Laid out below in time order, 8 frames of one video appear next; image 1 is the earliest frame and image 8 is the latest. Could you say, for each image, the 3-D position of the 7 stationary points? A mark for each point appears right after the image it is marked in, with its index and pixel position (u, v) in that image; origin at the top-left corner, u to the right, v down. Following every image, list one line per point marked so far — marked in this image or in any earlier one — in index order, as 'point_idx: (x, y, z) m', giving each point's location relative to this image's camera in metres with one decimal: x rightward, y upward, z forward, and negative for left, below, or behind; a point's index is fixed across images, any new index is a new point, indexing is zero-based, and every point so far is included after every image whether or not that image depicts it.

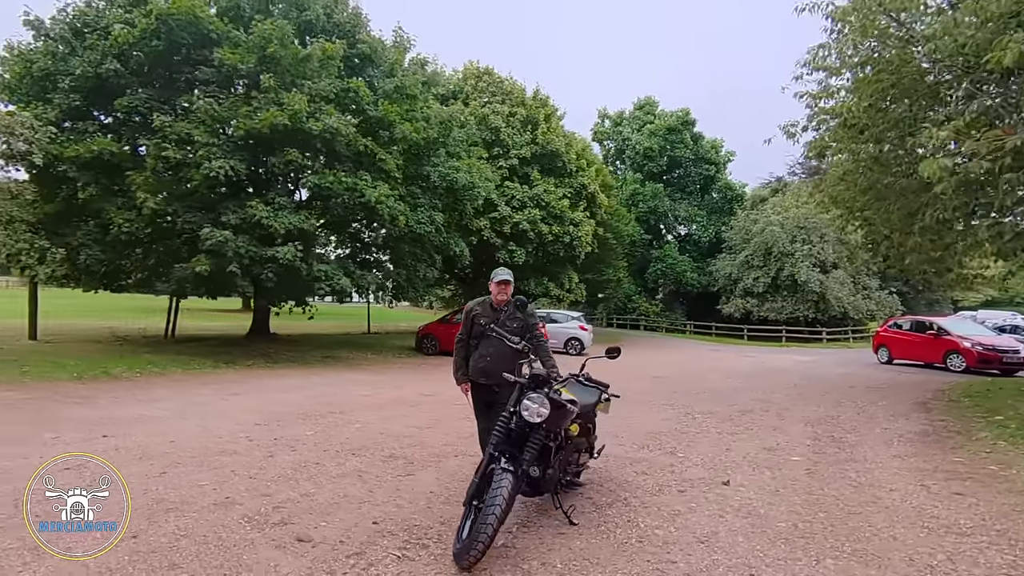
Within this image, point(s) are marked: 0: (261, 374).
0: (-5.4, -1.8, +11.9) m
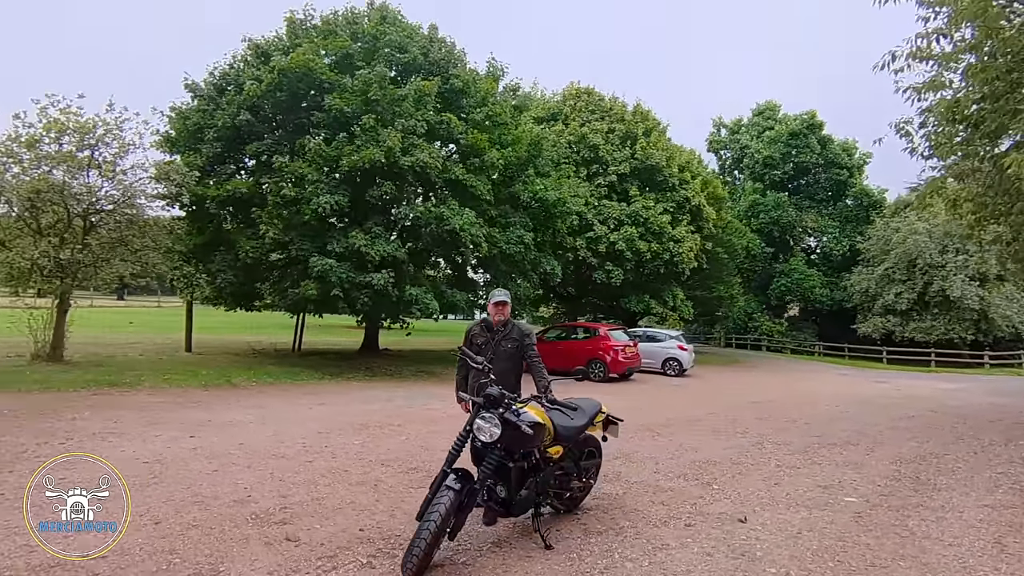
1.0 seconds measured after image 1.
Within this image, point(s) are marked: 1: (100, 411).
0: (-3.6, -2.2, +12.9) m
1: (-6.2, -1.8, +8.4) m
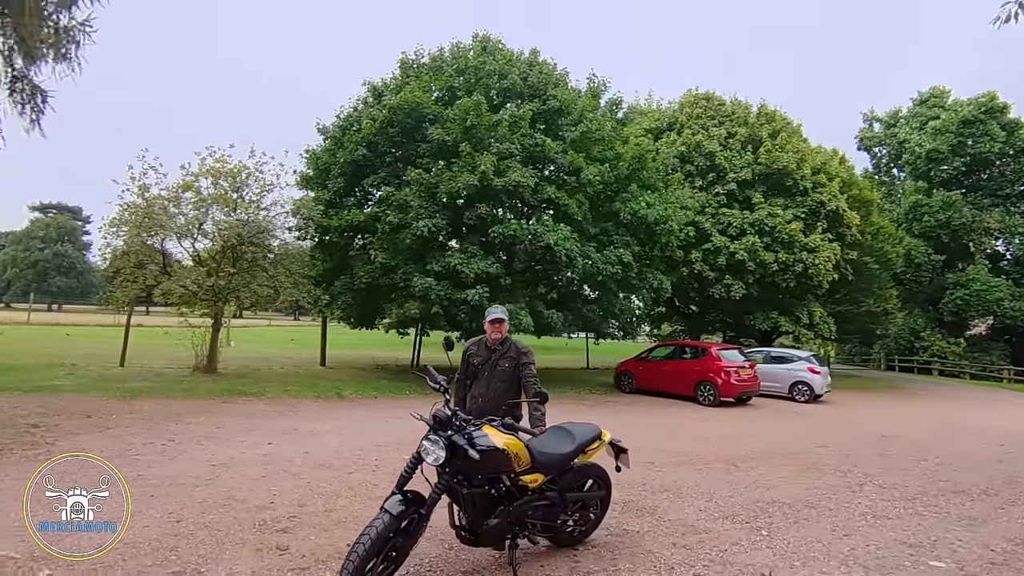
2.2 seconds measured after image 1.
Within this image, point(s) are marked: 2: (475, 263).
0: (-1.5, -2.7, +13.4) m
1: (-5.1, -2.2, +9.6) m
2: (-1.0, +0.7, +14.3) m
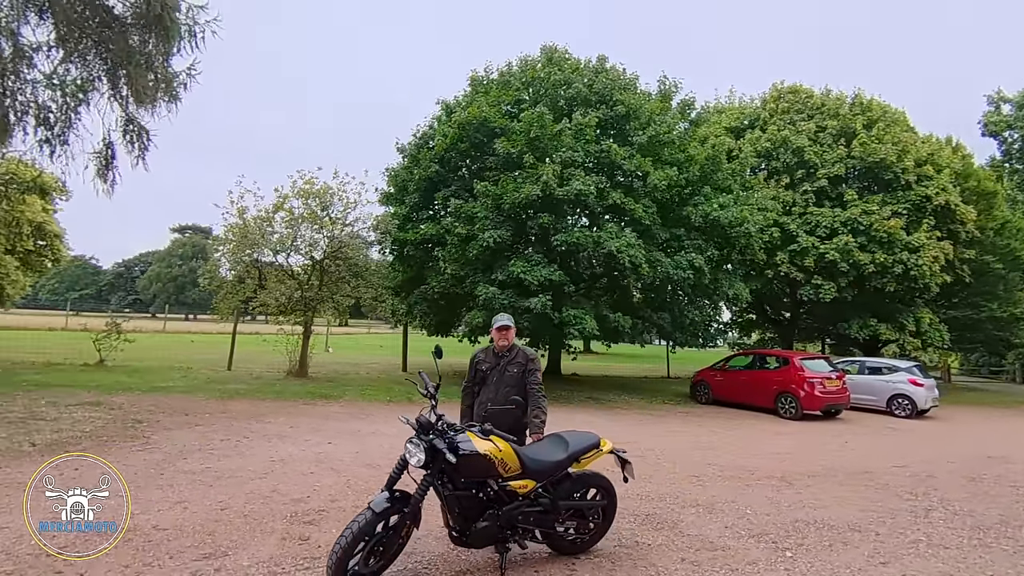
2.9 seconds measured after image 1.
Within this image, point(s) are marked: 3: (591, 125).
0: (0.0, -2.9, +13.6) m
1: (-4.2, -2.4, +10.5) m
2: (+0.7, +0.5, +14.4) m
3: (+2.2, +4.5, +15.5) m
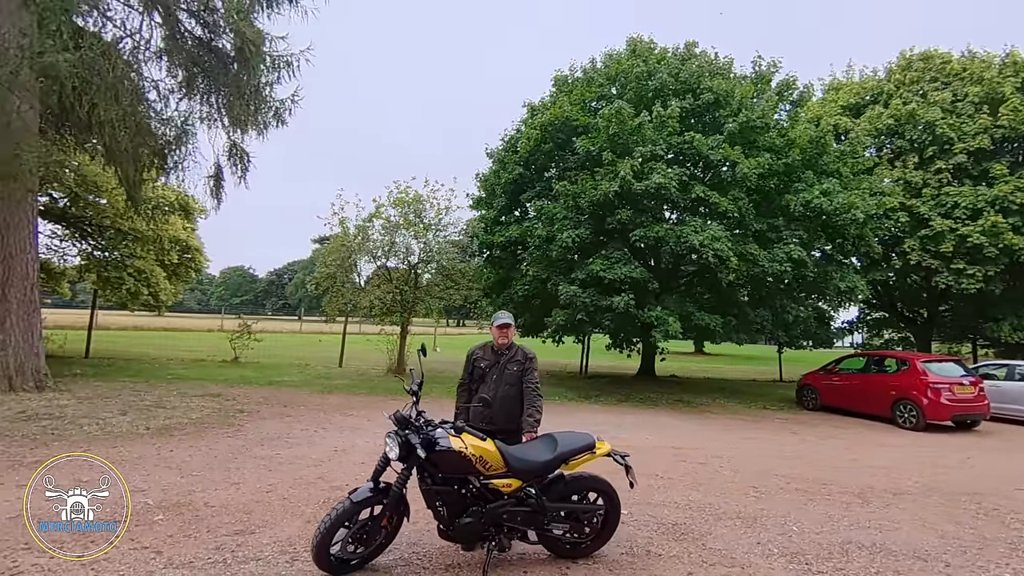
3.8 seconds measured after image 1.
0: (+2.0, -2.9, +13.4) m
1: (-2.8, -2.5, +11.2) m
2: (+2.7, +0.5, +14.1) m
3: (+4.3, +4.6, +14.9) m
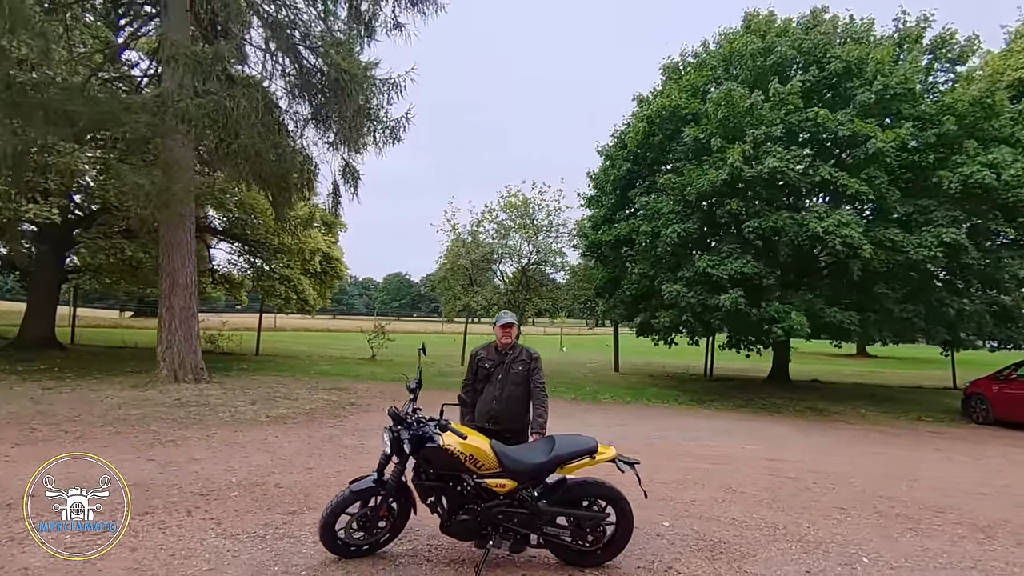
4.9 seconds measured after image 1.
0: (+4.3, -2.8, +12.6) m
1: (-0.9, -2.6, +11.7) m
2: (+5.1, +0.6, +13.1) m
3: (+6.8, +4.7, +13.4) m
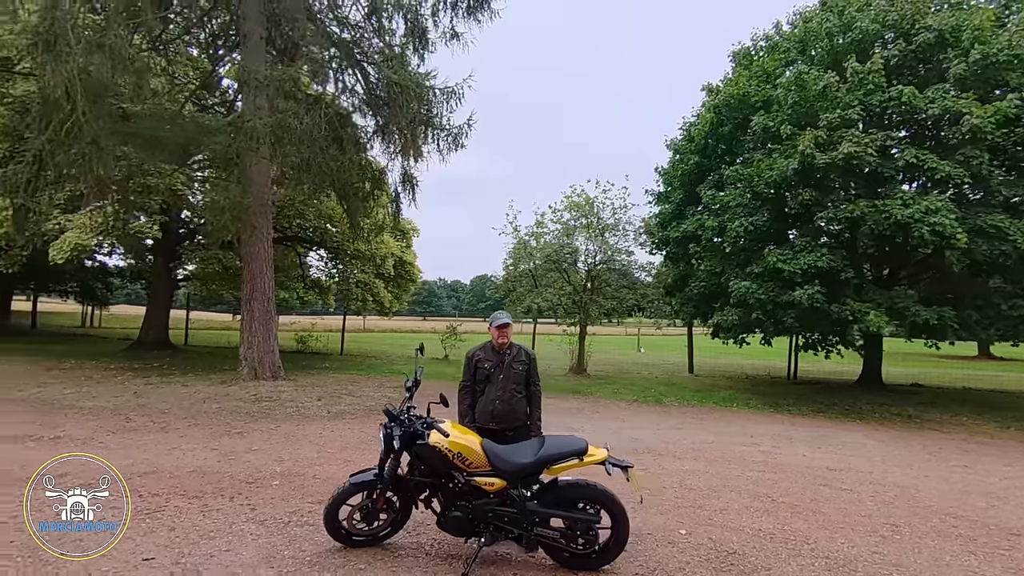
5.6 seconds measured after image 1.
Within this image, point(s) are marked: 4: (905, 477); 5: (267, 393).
0: (+5.5, -2.8, +11.8) m
1: (+0.2, -2.6, +11.8) m
2: (+6.3, +0.7, +12.2) m
3: (+8.0, +4.8, +12.3) m
4: (+5.1, -2.4, +7.2) m
5: (-4.9, -2.1, +11.2) m
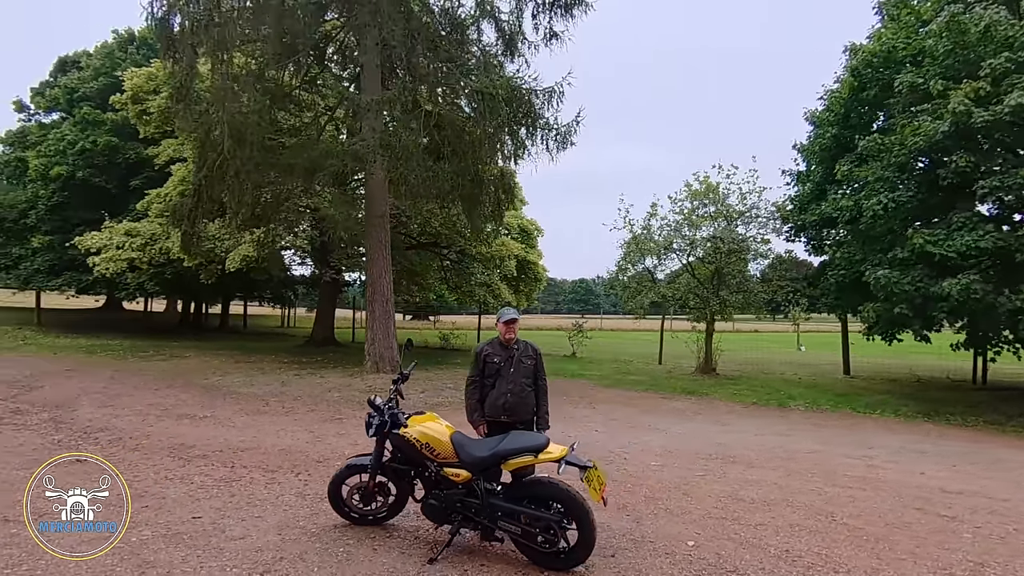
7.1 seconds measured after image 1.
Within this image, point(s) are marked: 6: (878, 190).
0: (+7.3, -2.5, +10.0) m
1: (+2.2, -2.5, +11.5) m
2: (+8.1, +0.9, +10.1) m
3: (+9.6, +5.1, +9.7) m
4: (+5.6, -2.3, +5.7) m
5: (-2.9, -2.2, +12.4) m
6: (+7.7, +2.1, +11.6) m
